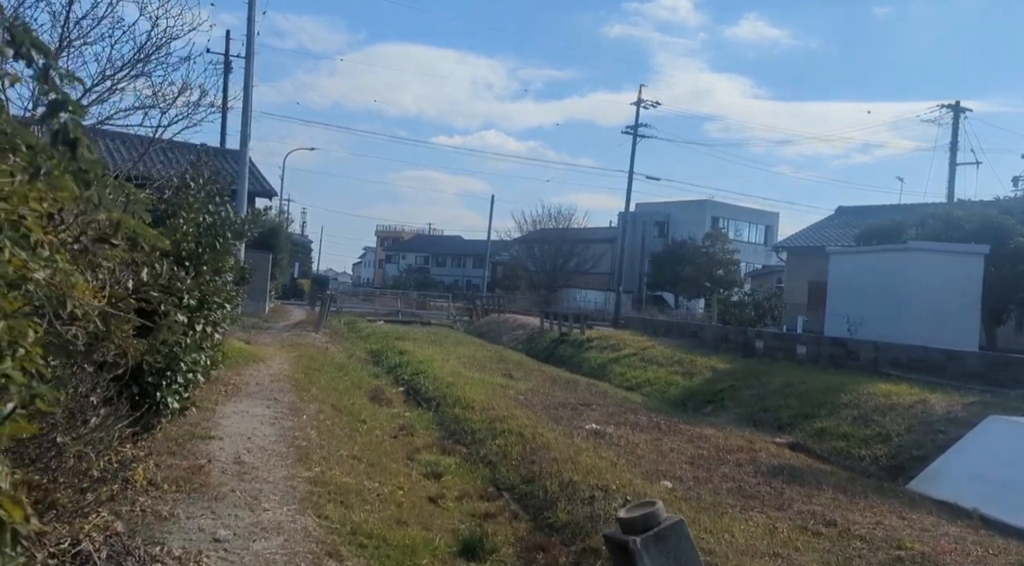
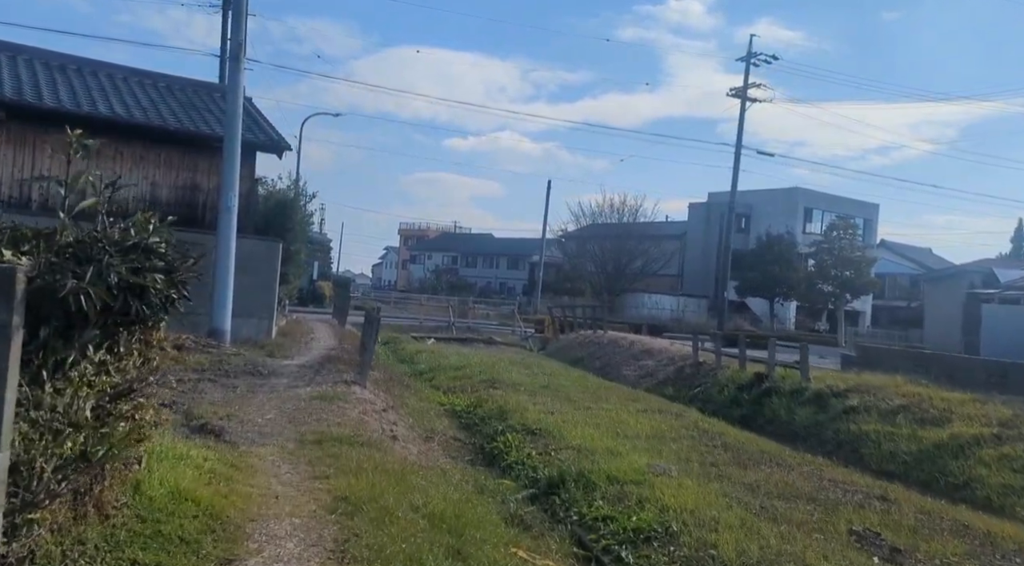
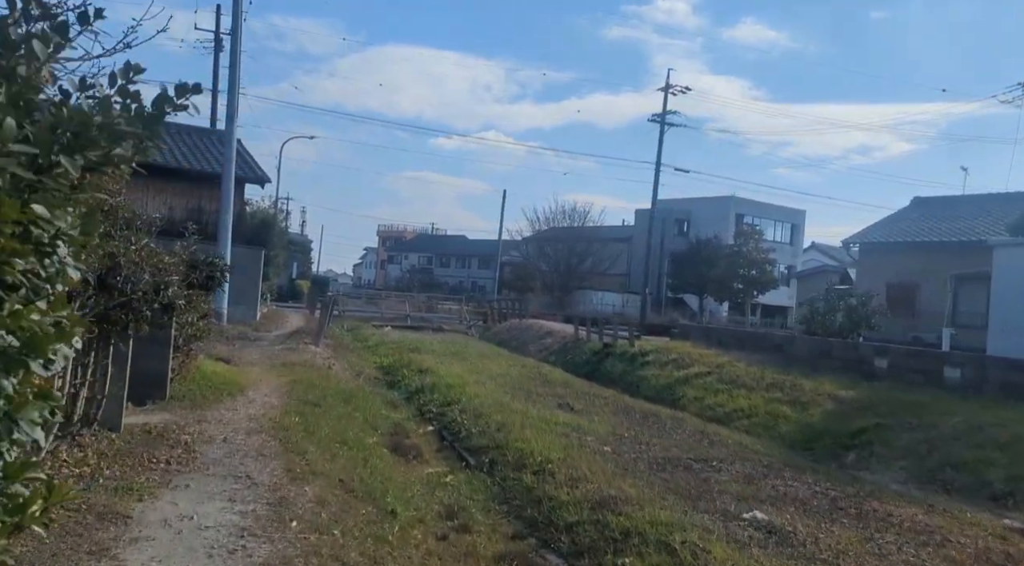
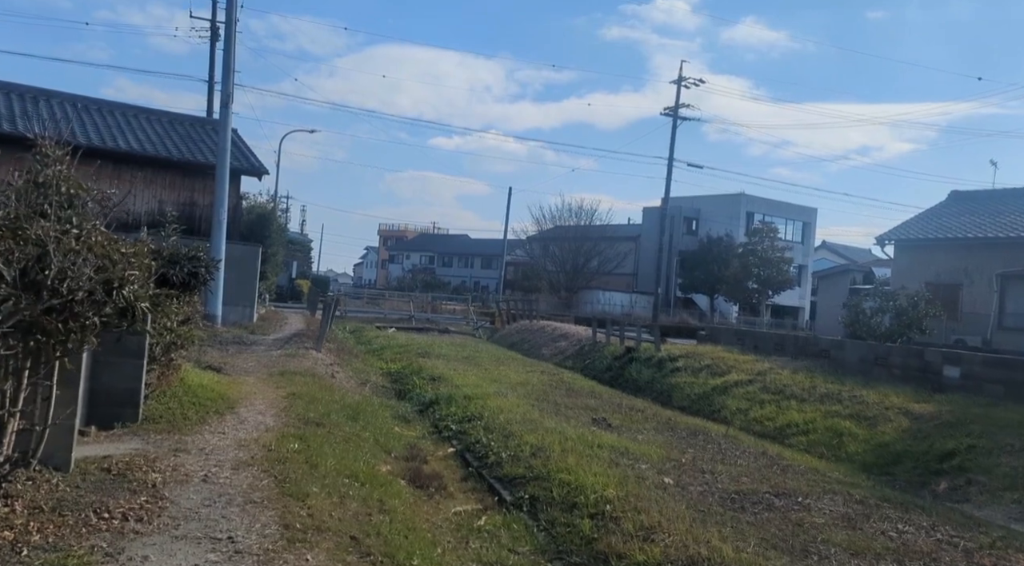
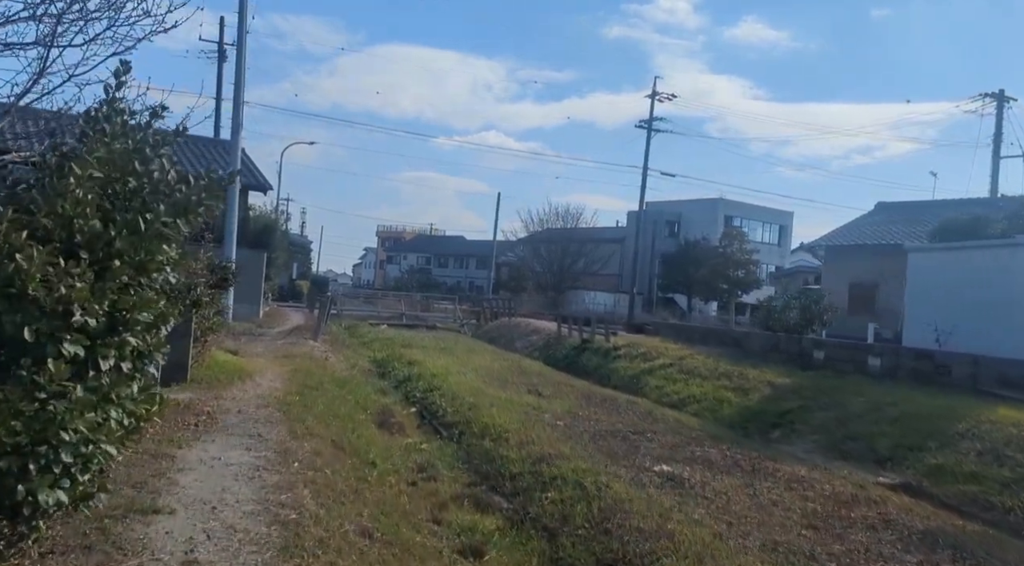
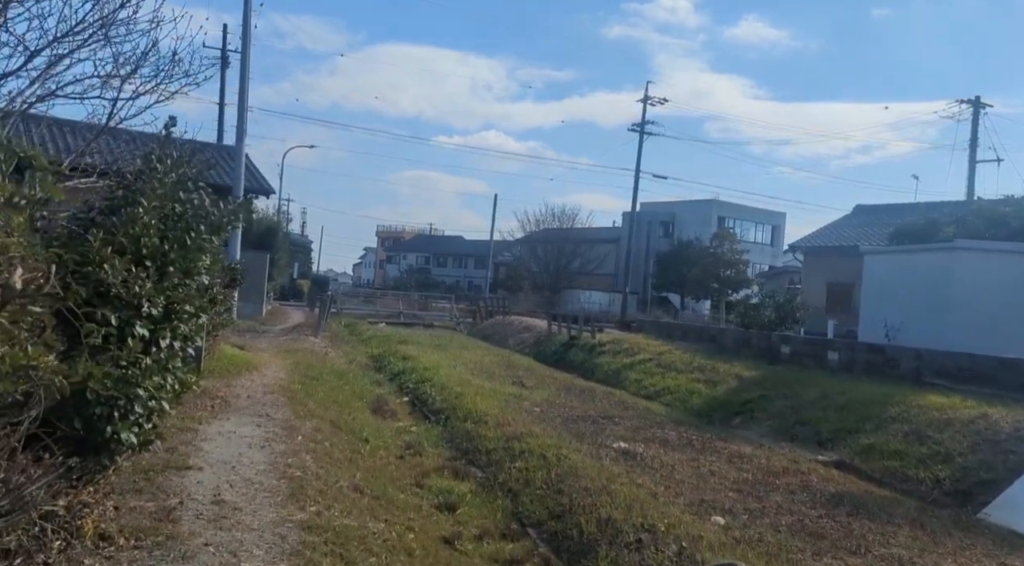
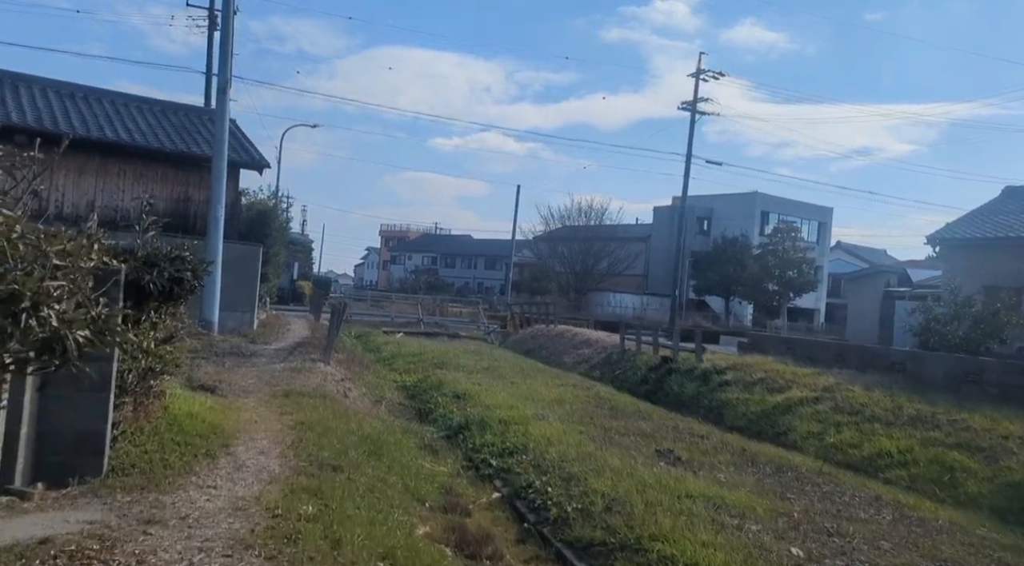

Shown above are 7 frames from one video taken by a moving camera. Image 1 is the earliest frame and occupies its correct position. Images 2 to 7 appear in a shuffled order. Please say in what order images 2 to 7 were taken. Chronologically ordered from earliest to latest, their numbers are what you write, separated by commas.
6, 5, 3, 4, 7, 2
